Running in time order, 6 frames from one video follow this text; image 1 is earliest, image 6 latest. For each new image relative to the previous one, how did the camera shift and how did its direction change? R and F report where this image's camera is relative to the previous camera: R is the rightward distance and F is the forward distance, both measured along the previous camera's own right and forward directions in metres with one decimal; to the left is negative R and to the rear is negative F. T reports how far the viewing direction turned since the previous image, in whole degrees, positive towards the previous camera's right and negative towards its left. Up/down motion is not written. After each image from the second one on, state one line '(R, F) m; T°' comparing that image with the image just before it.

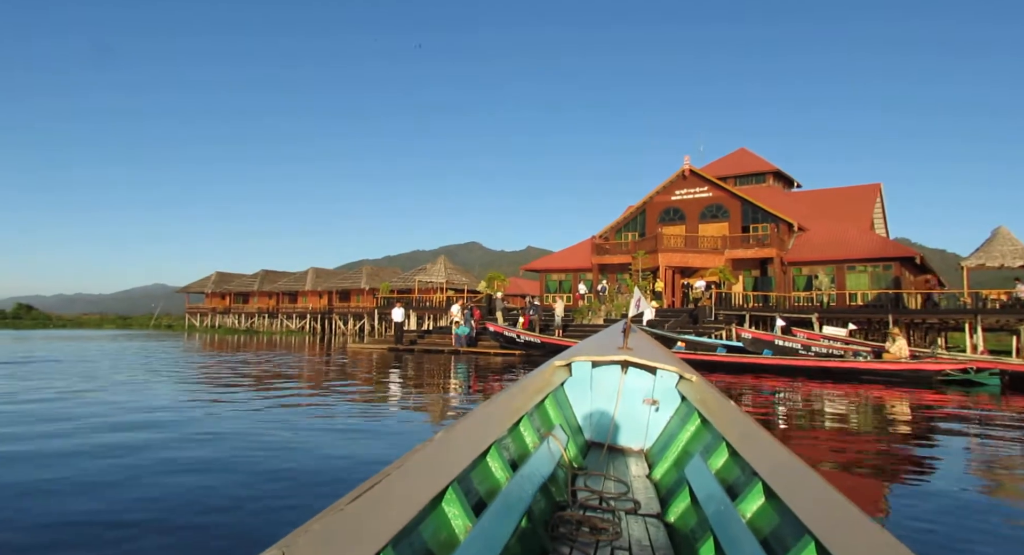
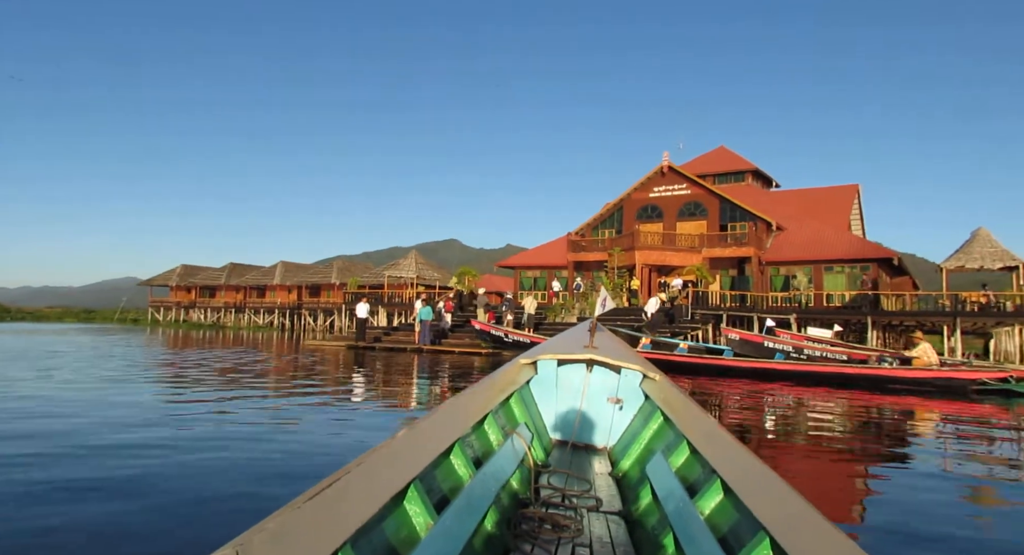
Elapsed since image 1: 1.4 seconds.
(+0.1, +0.5) m; +2°
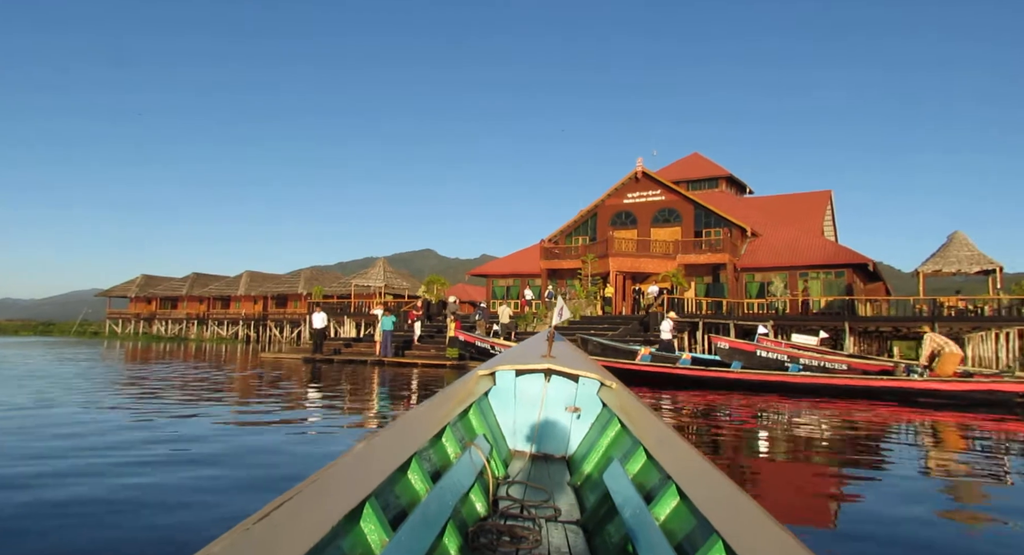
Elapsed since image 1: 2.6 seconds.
(+0.1, +0.5) m; +2°
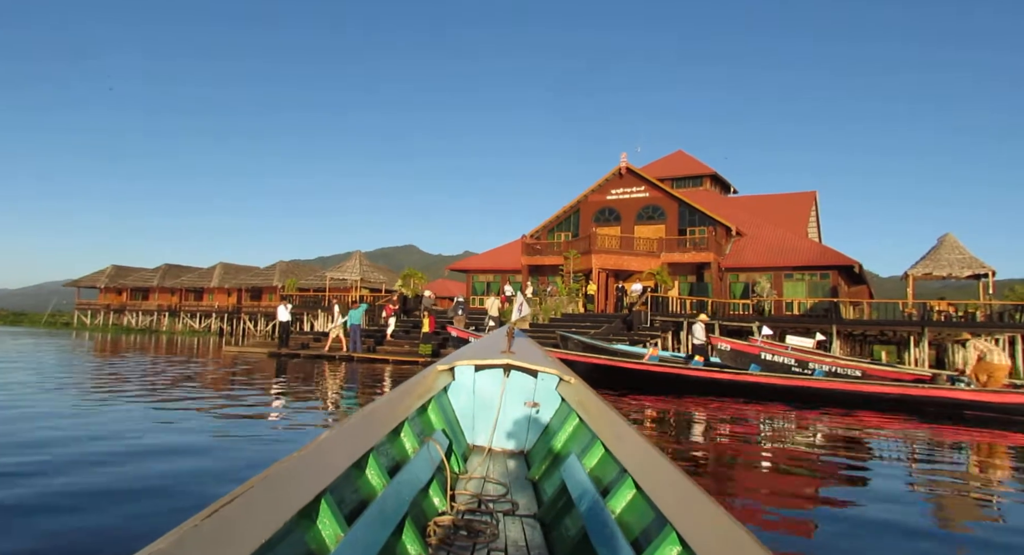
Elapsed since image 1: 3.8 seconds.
(0.0, +0.4) m; +2°
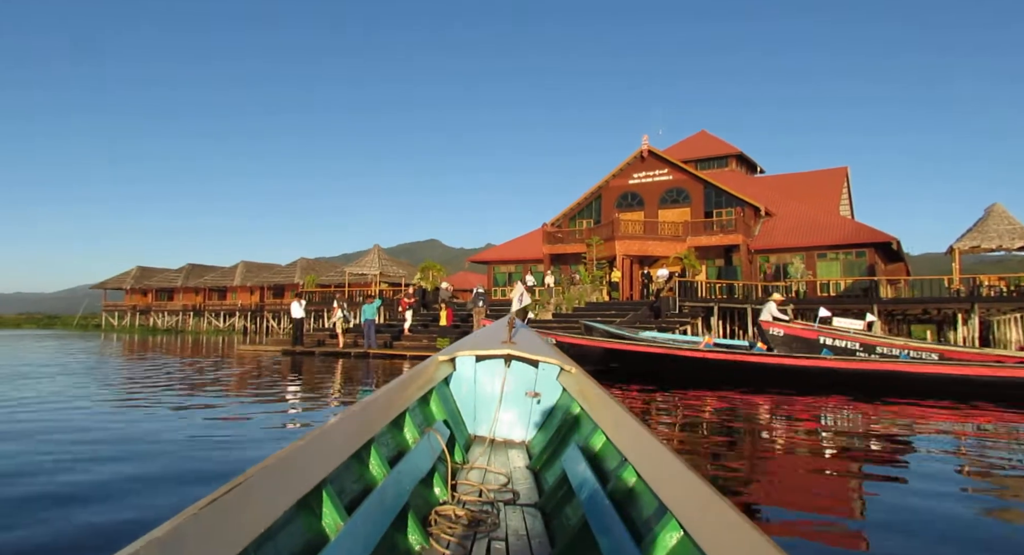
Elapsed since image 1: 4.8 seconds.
(0.0, +0.4) m; -2°
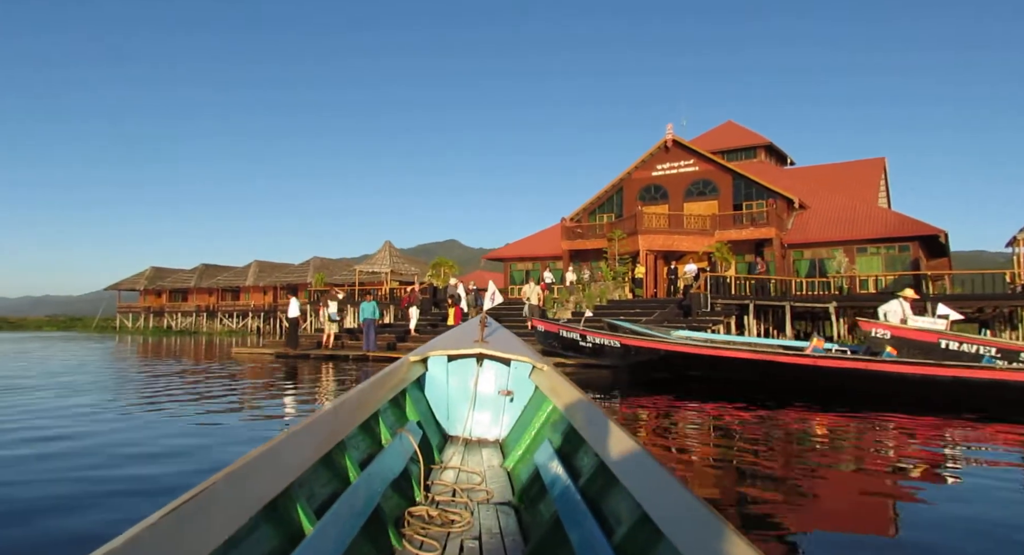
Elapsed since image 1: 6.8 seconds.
(0.0, +0.8) m; -2°
